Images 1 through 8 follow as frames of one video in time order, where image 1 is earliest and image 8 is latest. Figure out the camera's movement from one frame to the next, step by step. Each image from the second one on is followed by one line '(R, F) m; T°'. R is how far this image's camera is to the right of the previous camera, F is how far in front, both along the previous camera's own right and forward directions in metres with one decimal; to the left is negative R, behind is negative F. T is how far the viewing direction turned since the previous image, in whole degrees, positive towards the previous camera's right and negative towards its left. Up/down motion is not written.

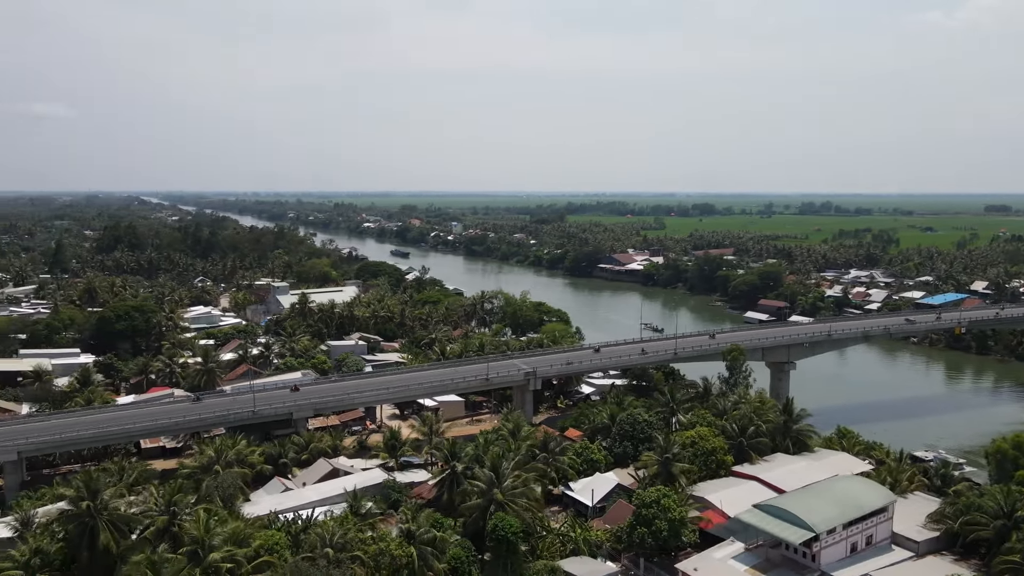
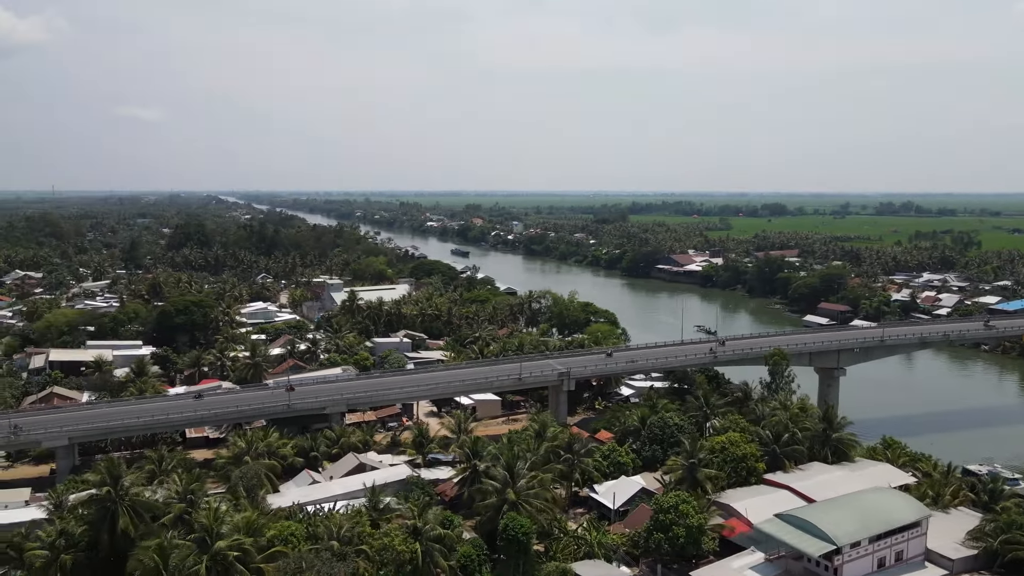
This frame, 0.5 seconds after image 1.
(+1.5, +0.1) m; -5°
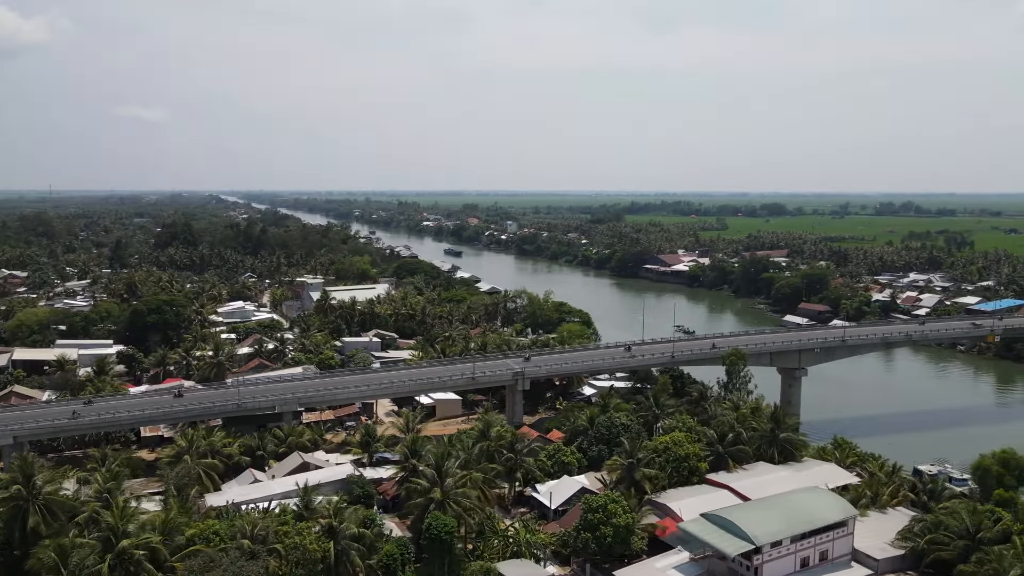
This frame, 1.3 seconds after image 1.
(+2.3, 0.0) m; 0°
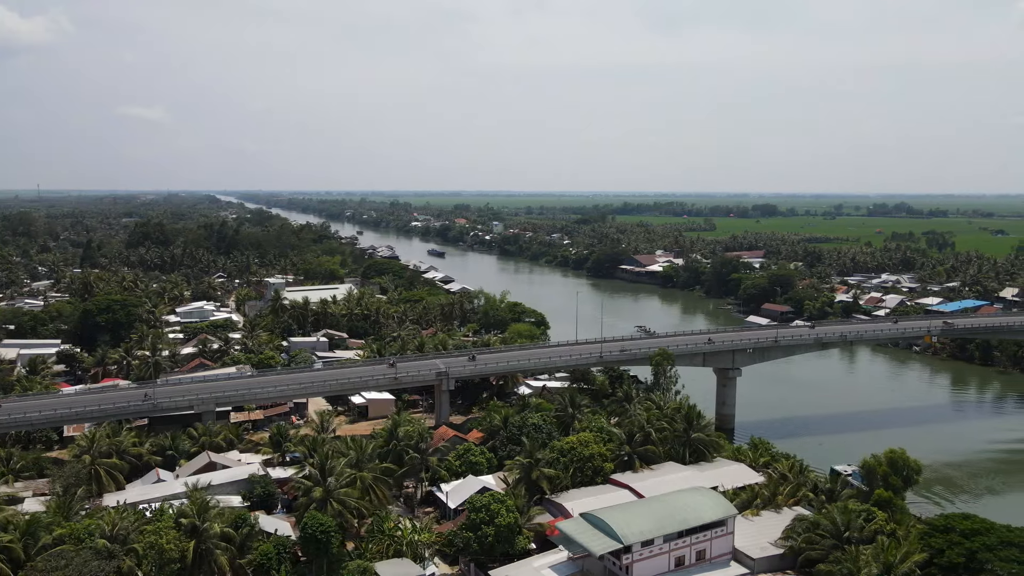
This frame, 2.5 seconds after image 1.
(+3.6, -0.1) m; 0°
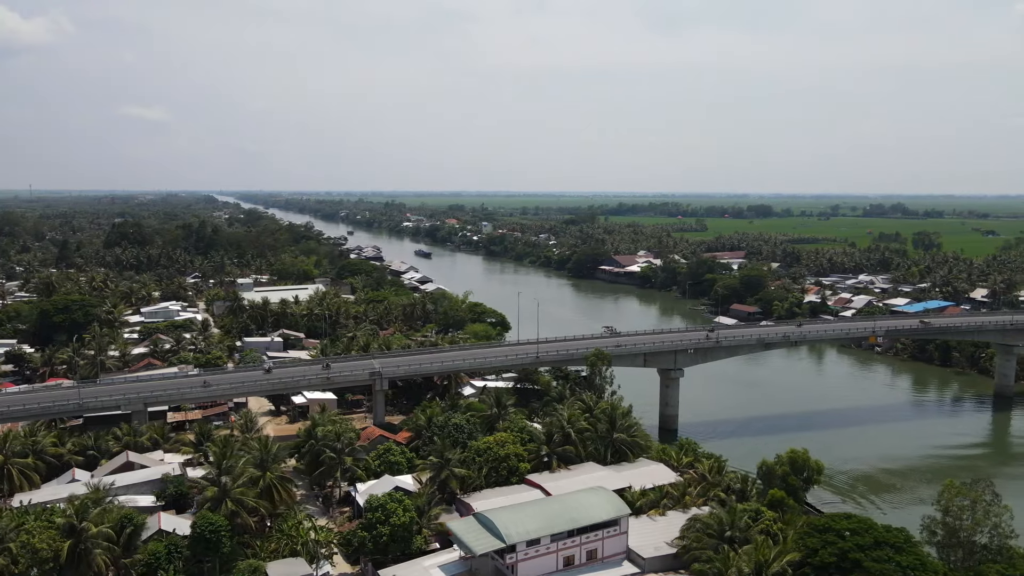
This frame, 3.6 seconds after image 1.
(+3.3, -0.1) m; 0°
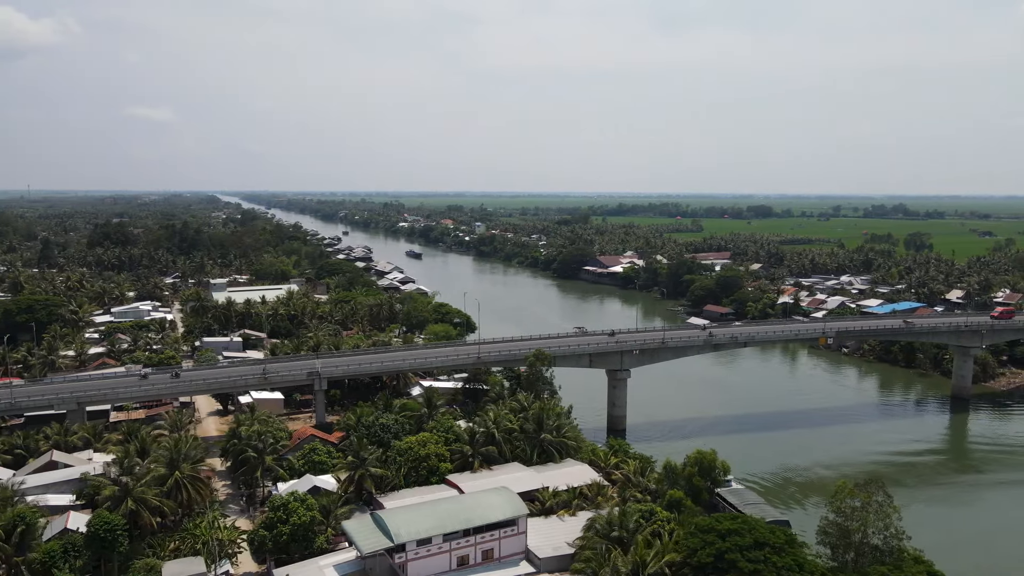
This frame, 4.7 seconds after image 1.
(+3.2, -0.1) m; 0°
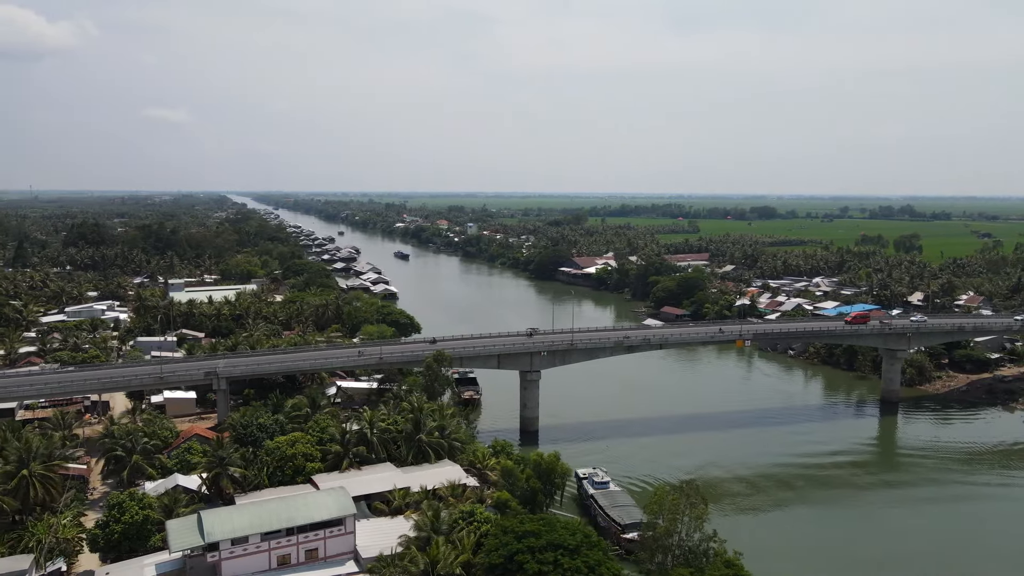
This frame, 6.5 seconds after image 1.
(+5.7, -0.1) m; -1°
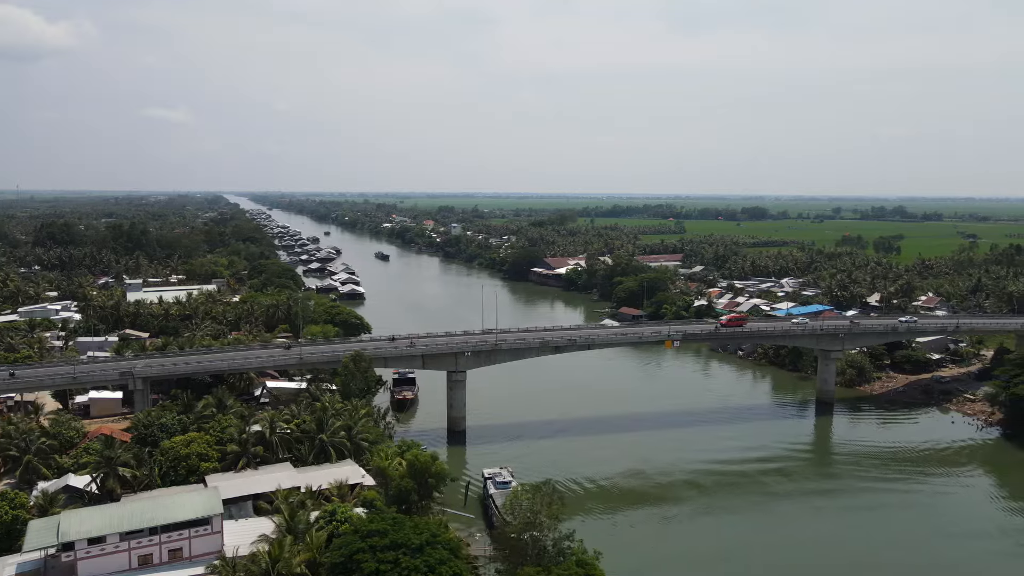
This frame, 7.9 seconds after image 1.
(+4.1, -0.1) m; 0°
